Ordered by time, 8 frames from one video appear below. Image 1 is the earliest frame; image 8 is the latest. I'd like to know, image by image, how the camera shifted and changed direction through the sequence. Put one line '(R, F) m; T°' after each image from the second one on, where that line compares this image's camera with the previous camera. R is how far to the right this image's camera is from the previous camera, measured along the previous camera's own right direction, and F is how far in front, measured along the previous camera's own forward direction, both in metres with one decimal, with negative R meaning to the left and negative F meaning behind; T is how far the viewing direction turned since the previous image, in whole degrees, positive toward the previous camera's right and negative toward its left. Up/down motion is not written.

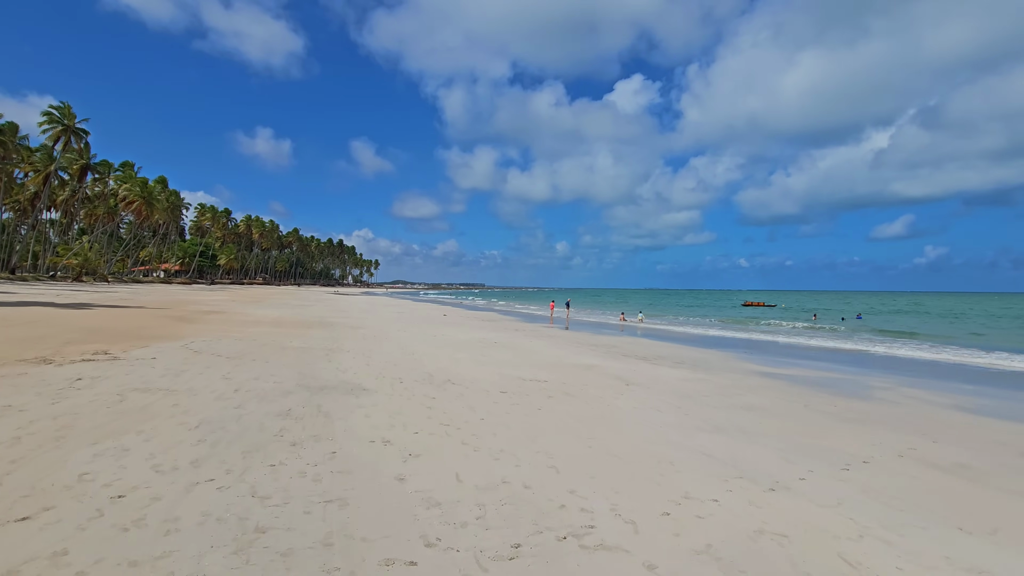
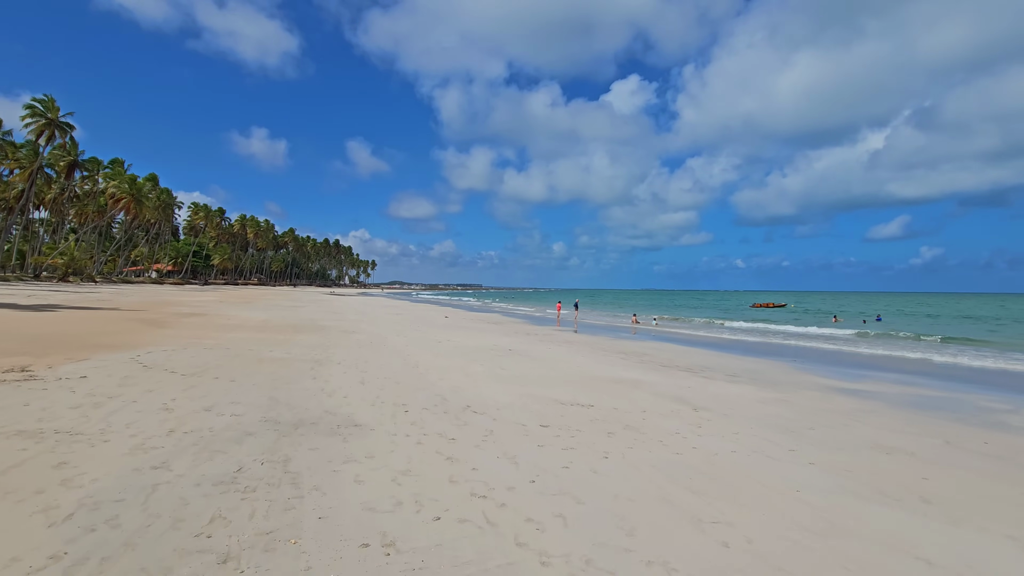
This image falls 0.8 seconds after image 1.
(-0.6, +2.2) m; 0°
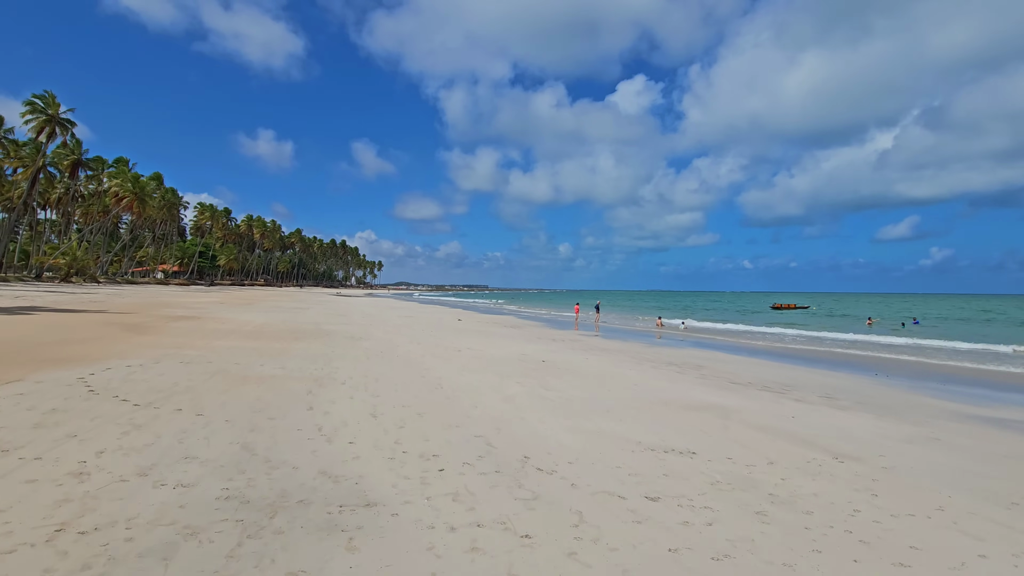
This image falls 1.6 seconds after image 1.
(-0.7, +2.1) m; -1°
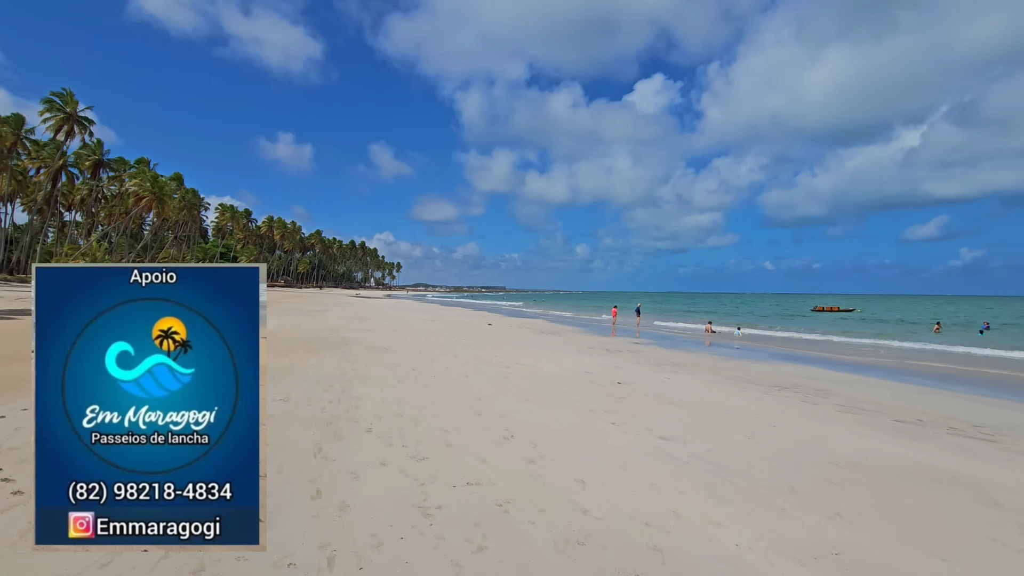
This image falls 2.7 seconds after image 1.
(-1.0, +2.7) m; -2°
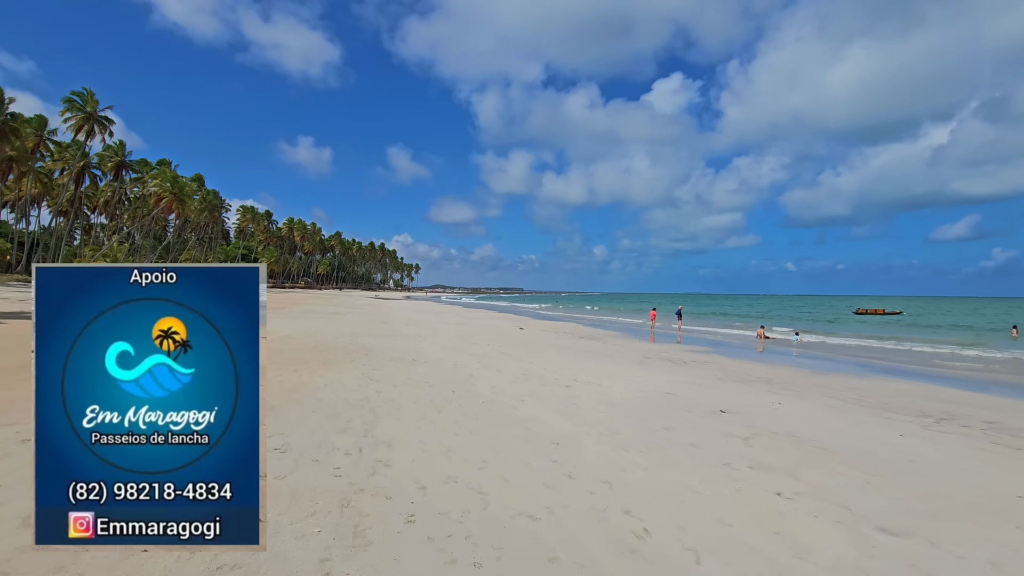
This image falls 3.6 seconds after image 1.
(-0.8, +2.3) m; -2°
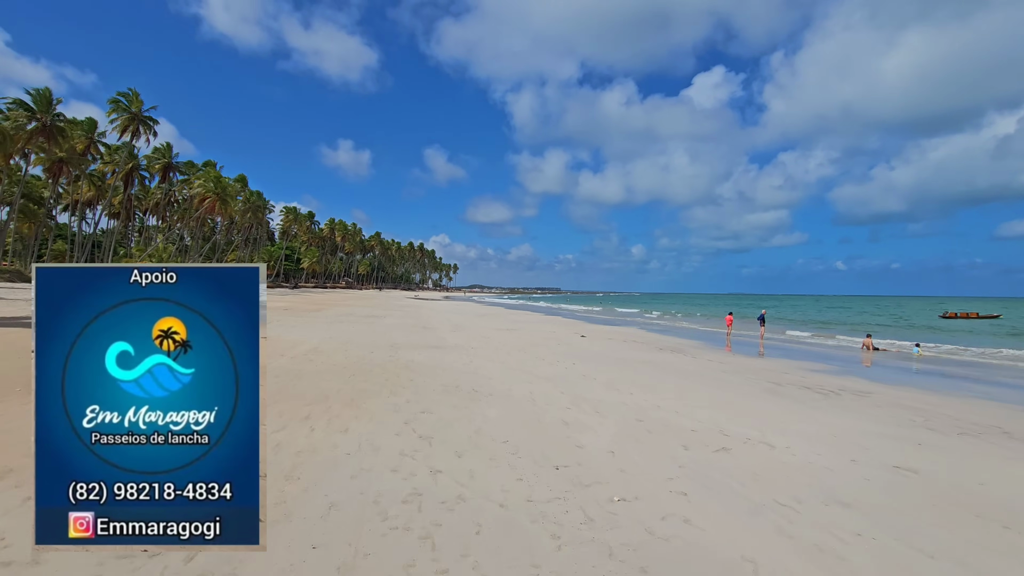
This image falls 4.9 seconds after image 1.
(-1.0, +3.2) m; -4°
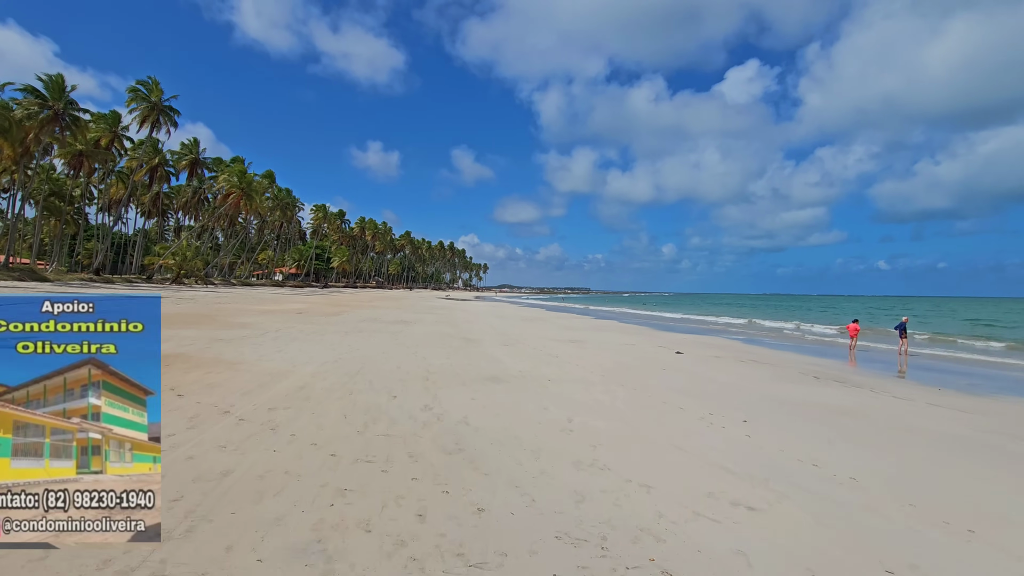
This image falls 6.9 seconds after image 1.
(-1.4, +5.4) m; -3°
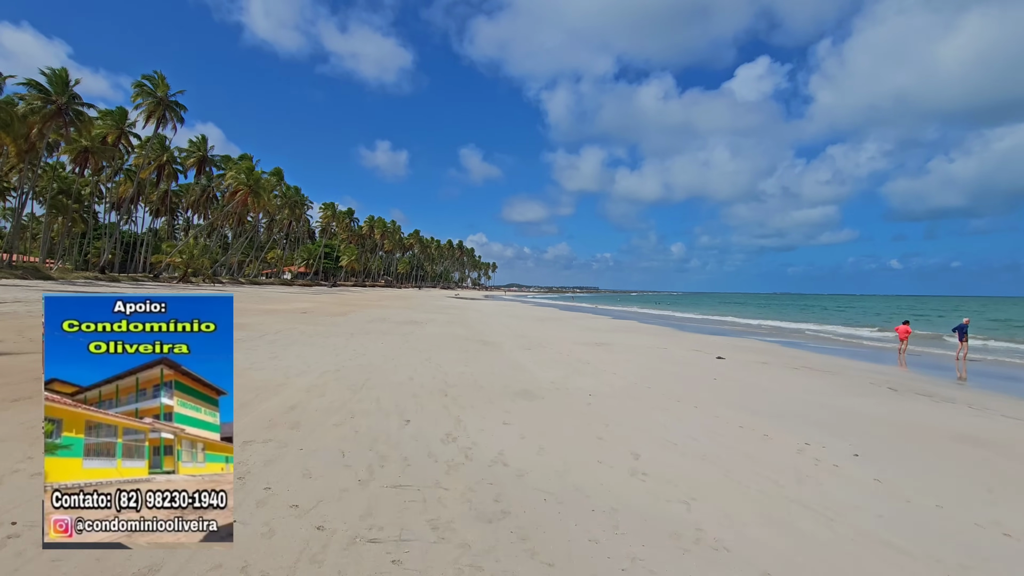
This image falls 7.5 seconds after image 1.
(-0.4, +1.6) m; -1°
